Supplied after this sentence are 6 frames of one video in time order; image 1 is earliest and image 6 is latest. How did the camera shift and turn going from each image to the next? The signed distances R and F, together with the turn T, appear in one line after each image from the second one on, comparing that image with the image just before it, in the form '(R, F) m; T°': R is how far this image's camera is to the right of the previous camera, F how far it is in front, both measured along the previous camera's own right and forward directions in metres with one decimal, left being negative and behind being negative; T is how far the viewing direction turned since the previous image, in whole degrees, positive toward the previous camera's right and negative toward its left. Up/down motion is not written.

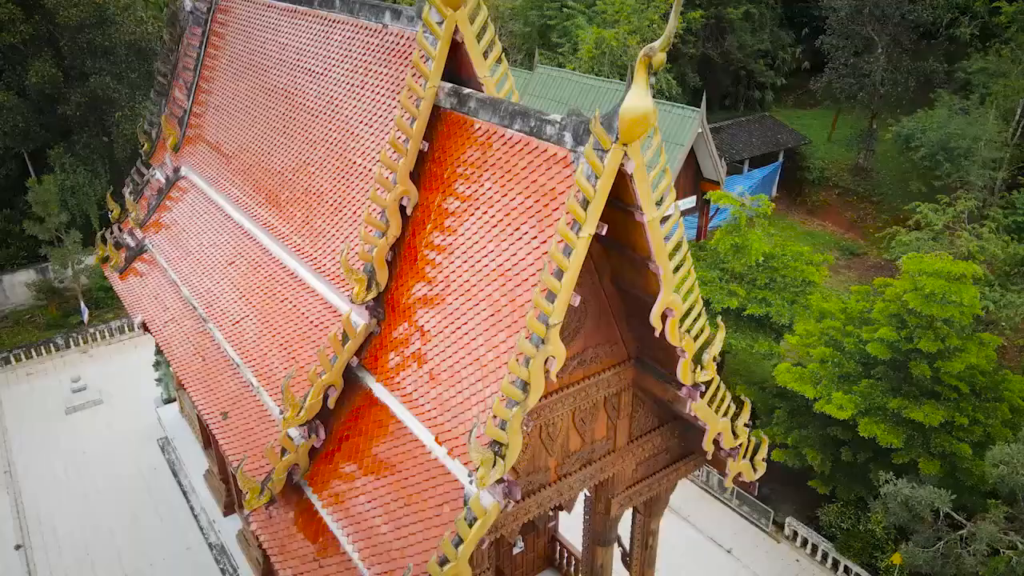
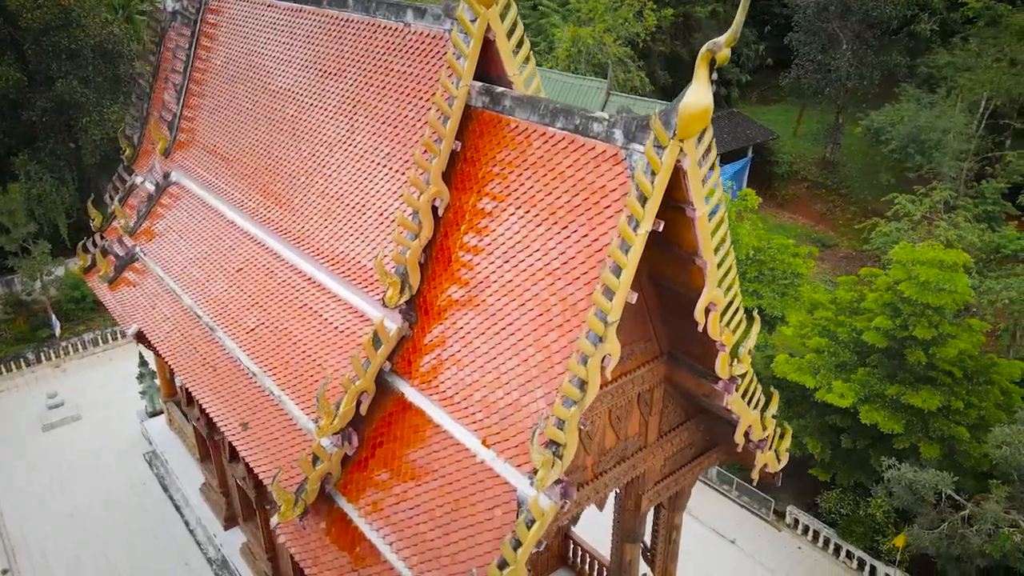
(-0.8, +0.1) m; +3°
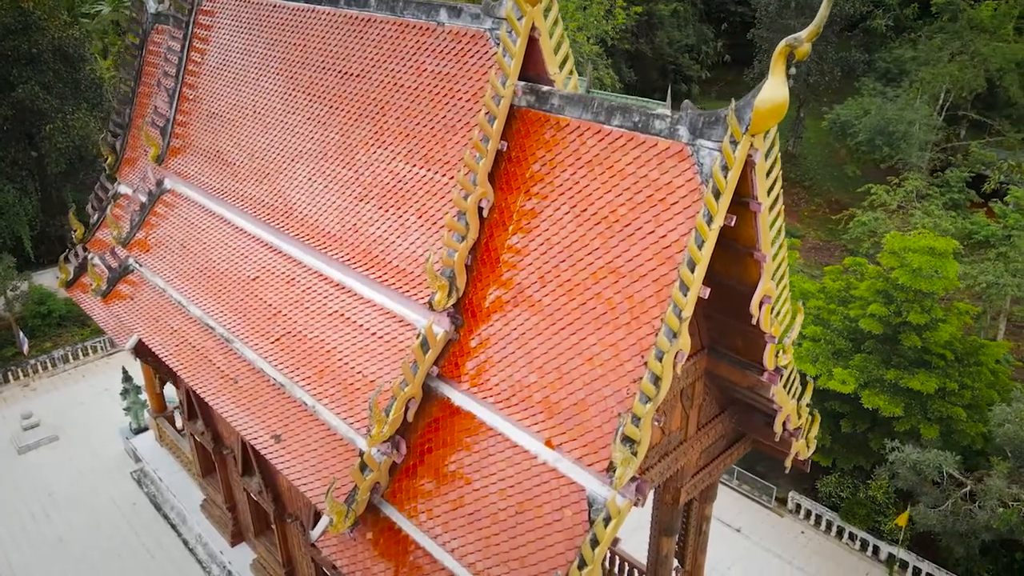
(-1.0, +0.1) m; +4°
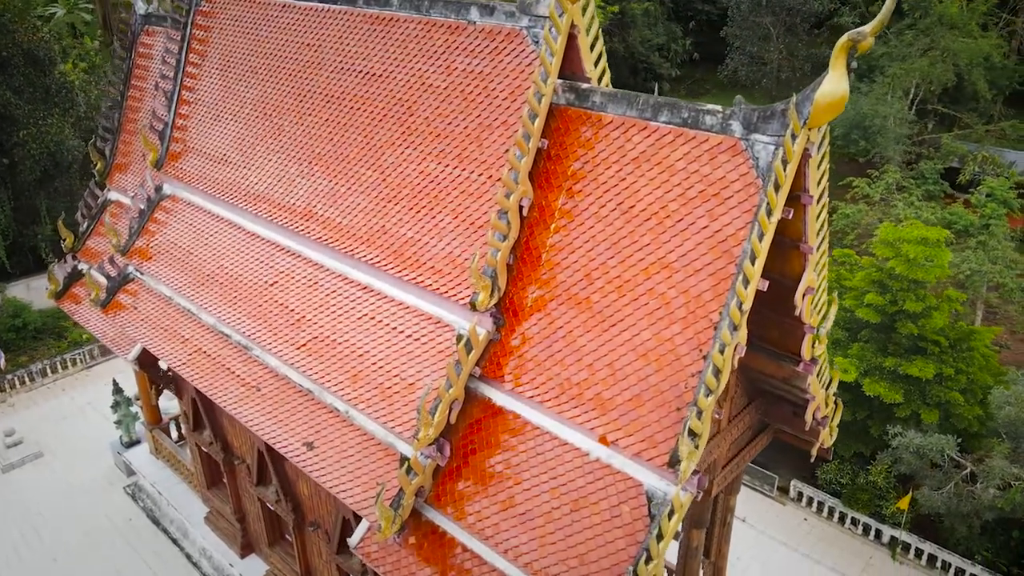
(-0.8, 0.0) m; +3°
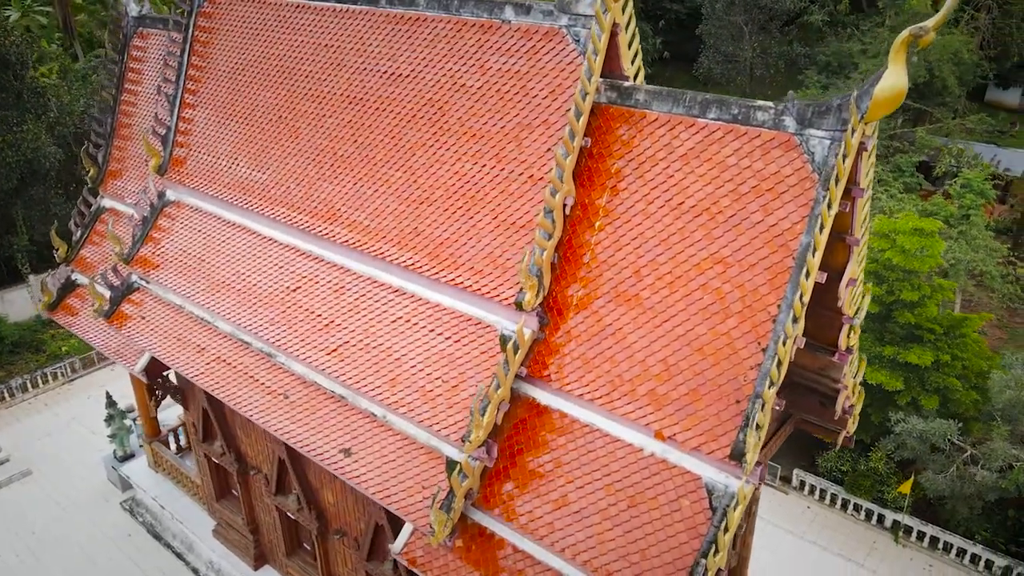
(-0.8, 0.0) m; +3°
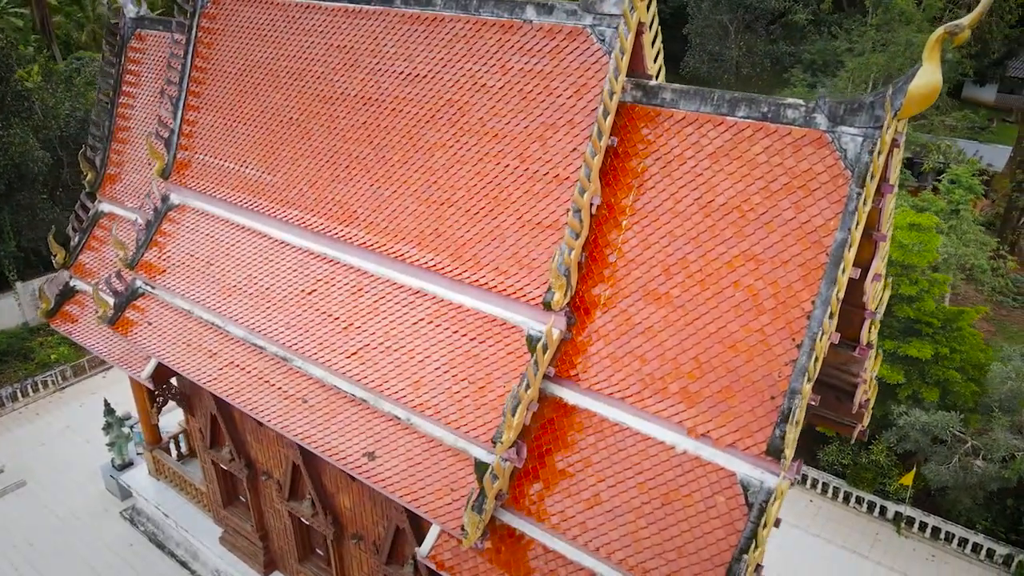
(-0.5, 0.0) m; +2°
